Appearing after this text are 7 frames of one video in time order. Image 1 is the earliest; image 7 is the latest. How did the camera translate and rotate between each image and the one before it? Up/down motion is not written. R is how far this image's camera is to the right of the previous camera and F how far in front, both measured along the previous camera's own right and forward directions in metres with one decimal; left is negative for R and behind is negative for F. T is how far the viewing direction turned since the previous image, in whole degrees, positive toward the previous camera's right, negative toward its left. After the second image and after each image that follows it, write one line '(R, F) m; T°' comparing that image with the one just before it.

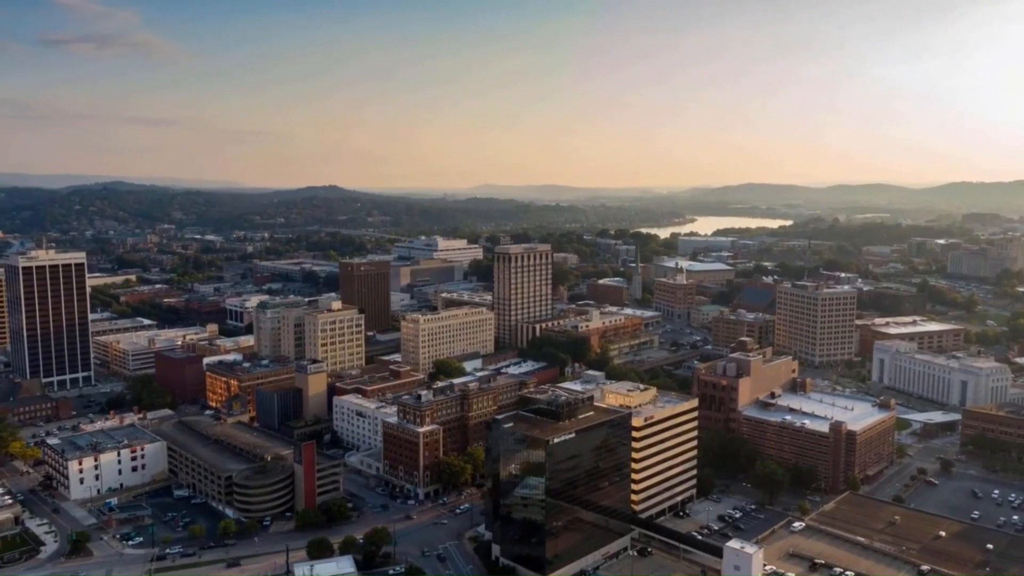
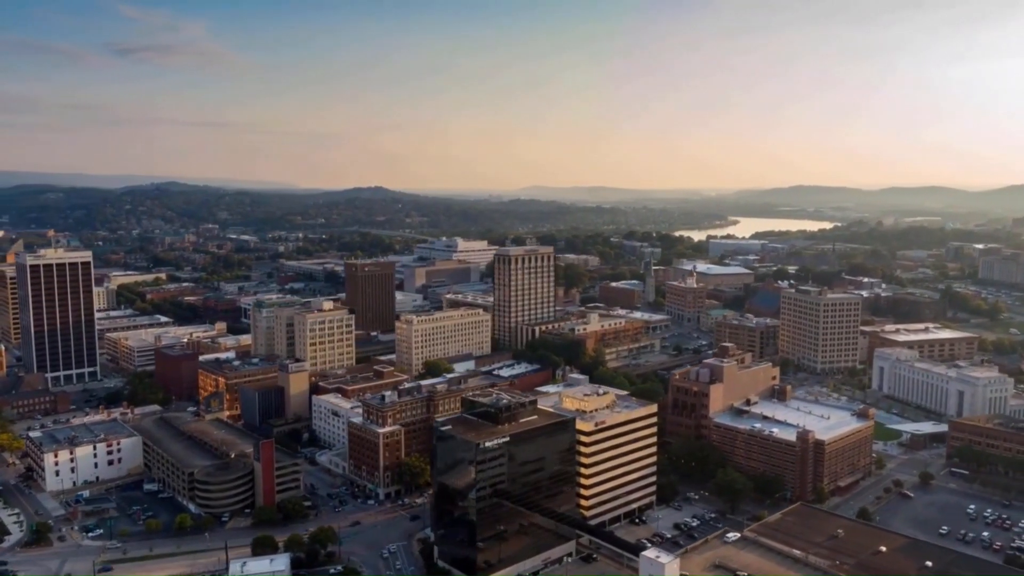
(+3.6, +0.2) m; -3°
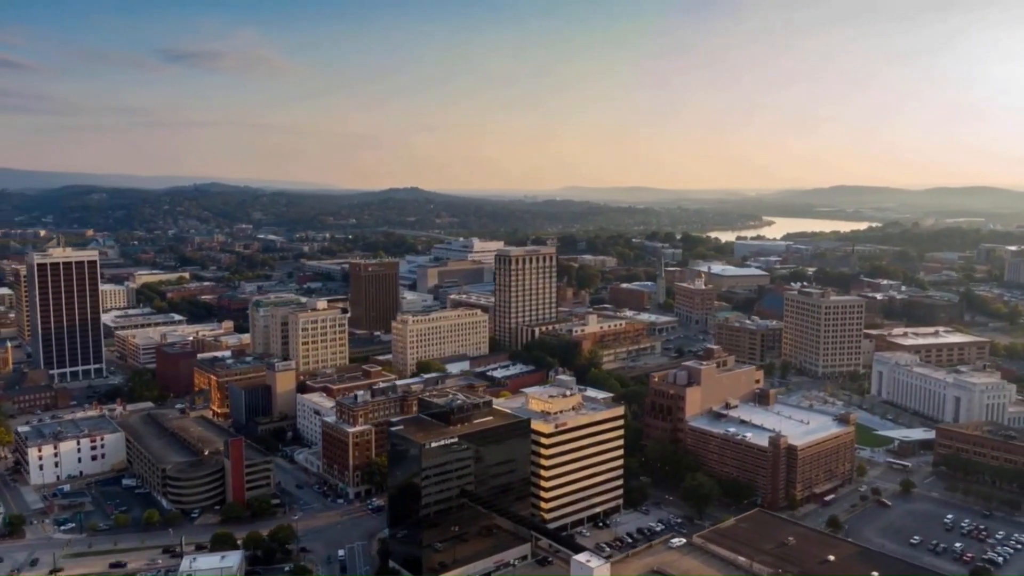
(+2.9, +0.2) m; -3°
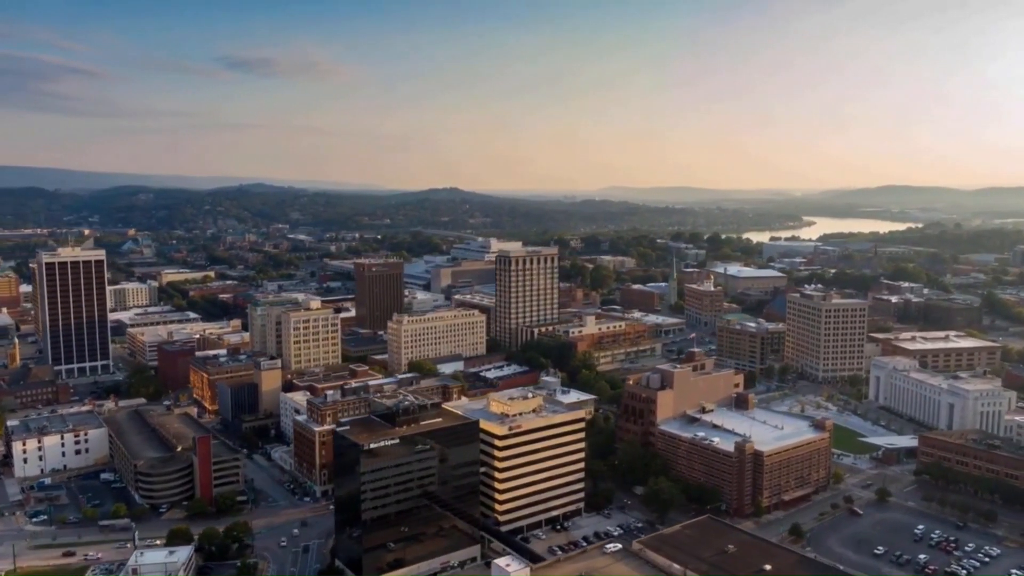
(+3.3, +0.2) m; -3°
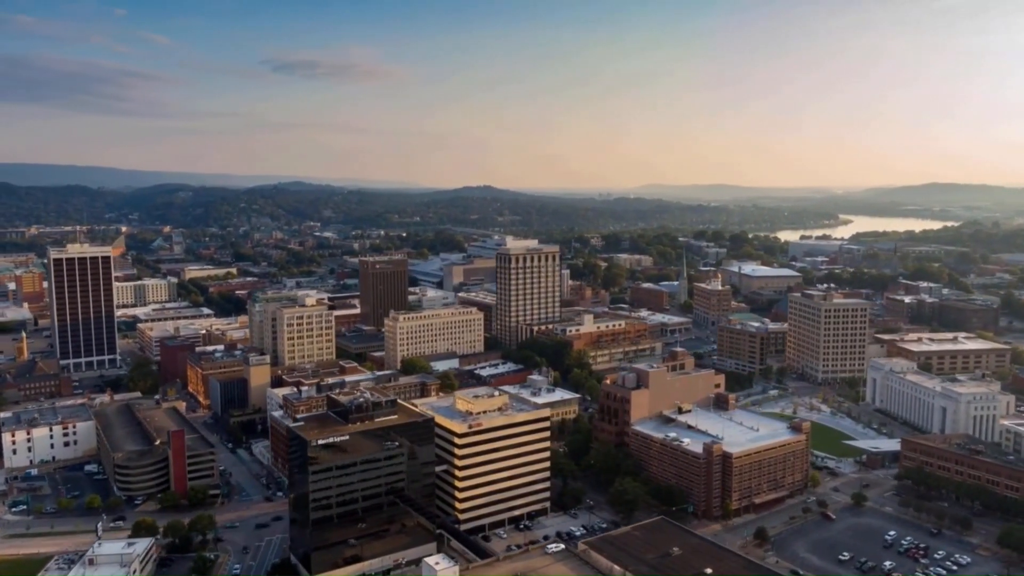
(+2.8, +0.2) m; -3°
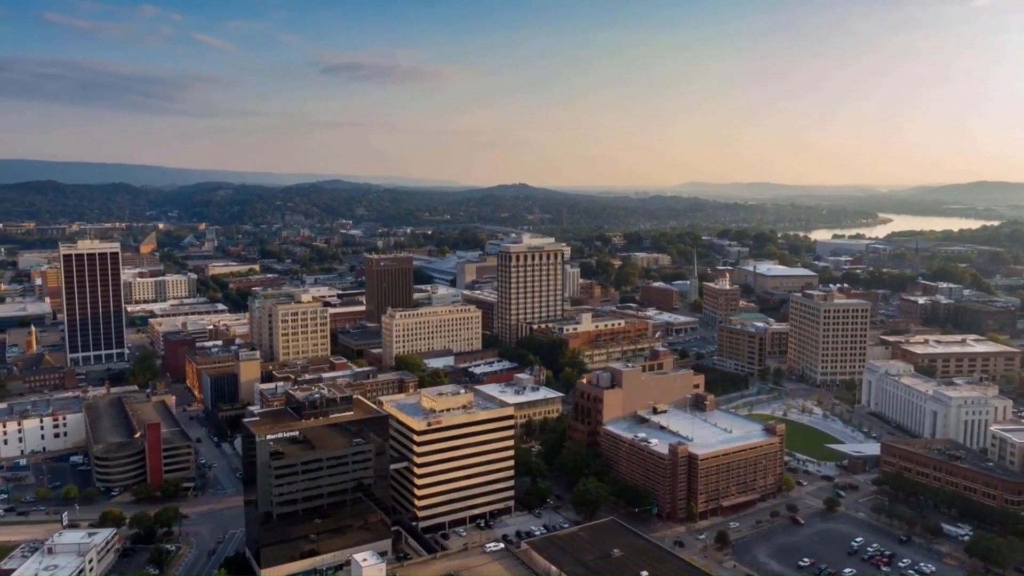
(+2.9, +0.2) m; -3°
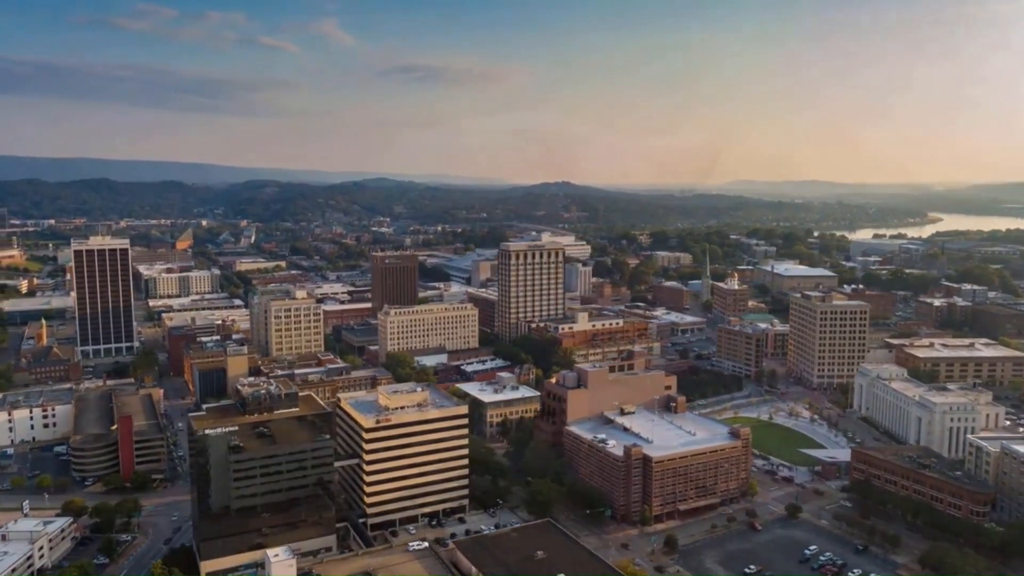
(+3.6, +0.3) m; -3°
